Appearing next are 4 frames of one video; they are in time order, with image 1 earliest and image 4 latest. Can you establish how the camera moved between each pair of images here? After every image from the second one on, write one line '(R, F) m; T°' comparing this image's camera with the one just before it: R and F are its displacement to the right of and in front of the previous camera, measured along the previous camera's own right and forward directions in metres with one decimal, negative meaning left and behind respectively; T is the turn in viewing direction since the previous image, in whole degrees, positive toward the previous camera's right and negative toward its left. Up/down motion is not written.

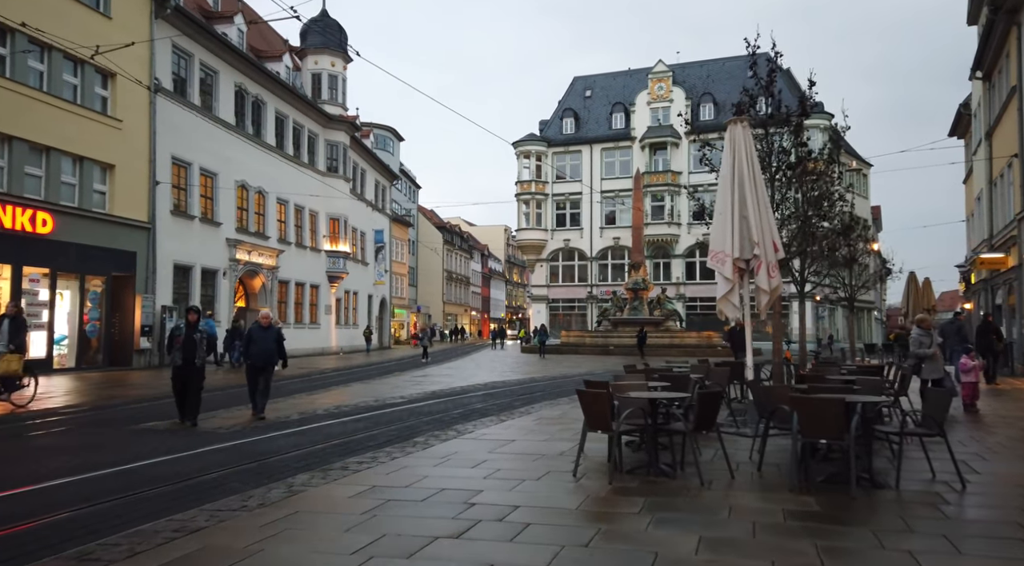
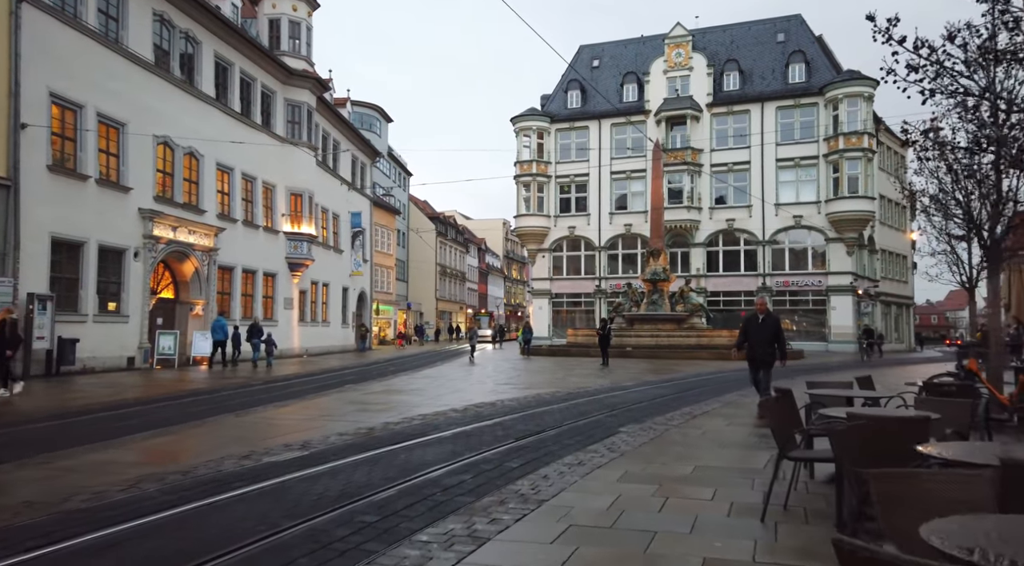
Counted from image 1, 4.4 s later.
(+0.1, +7.1) m; 0°
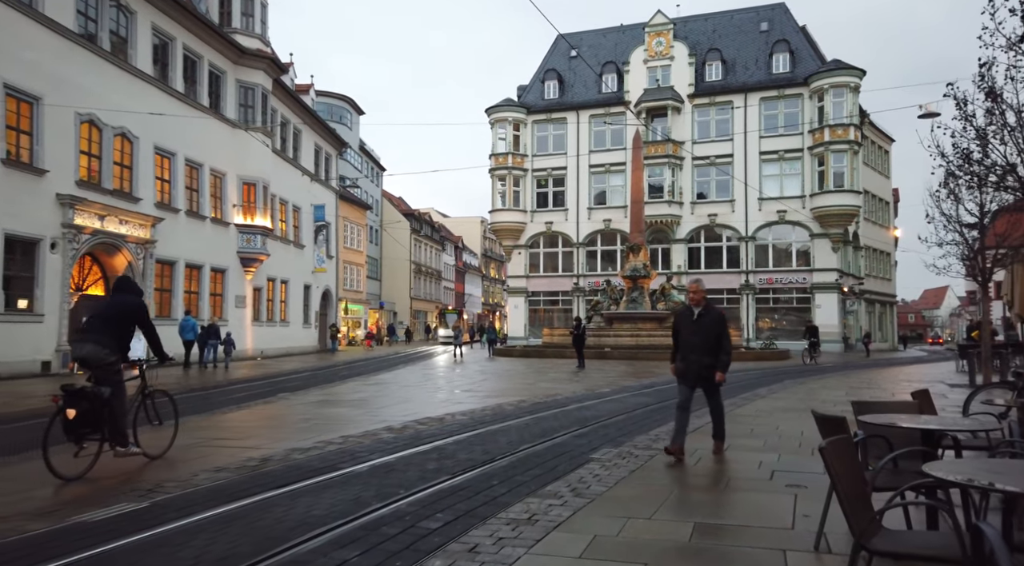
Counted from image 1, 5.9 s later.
(+0.4, +2.3) m; +1°
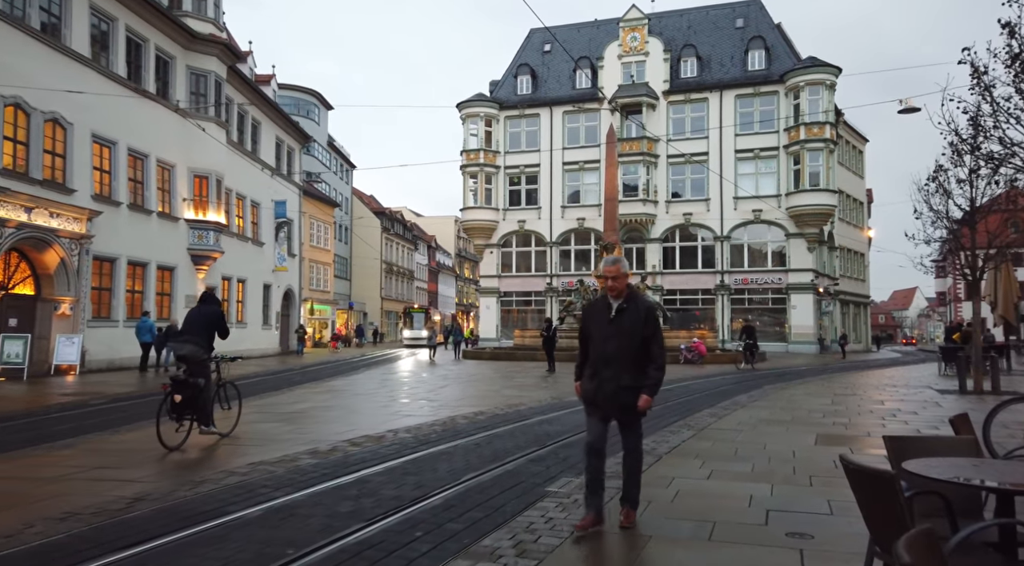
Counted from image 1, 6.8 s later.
(+0.3, +1.5) m; +2°
